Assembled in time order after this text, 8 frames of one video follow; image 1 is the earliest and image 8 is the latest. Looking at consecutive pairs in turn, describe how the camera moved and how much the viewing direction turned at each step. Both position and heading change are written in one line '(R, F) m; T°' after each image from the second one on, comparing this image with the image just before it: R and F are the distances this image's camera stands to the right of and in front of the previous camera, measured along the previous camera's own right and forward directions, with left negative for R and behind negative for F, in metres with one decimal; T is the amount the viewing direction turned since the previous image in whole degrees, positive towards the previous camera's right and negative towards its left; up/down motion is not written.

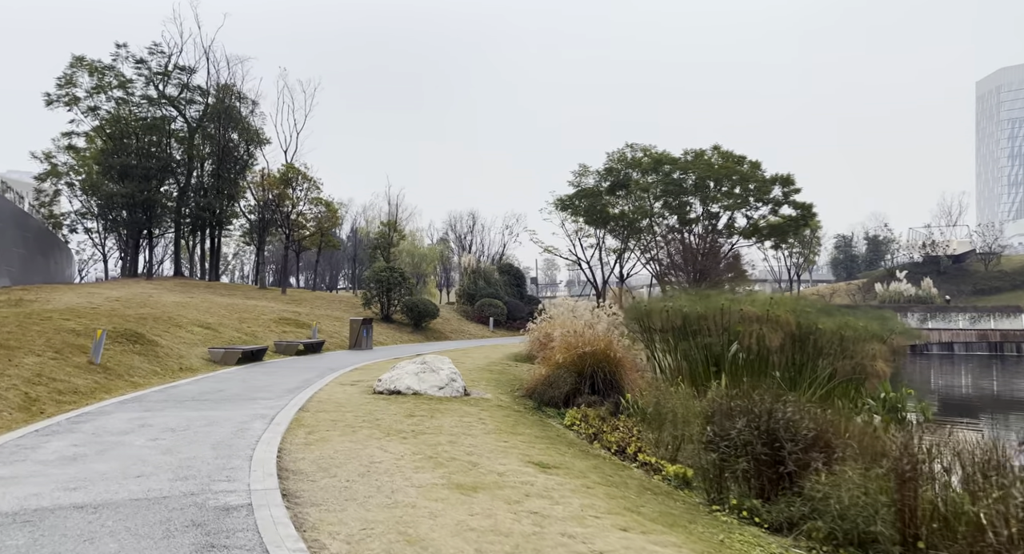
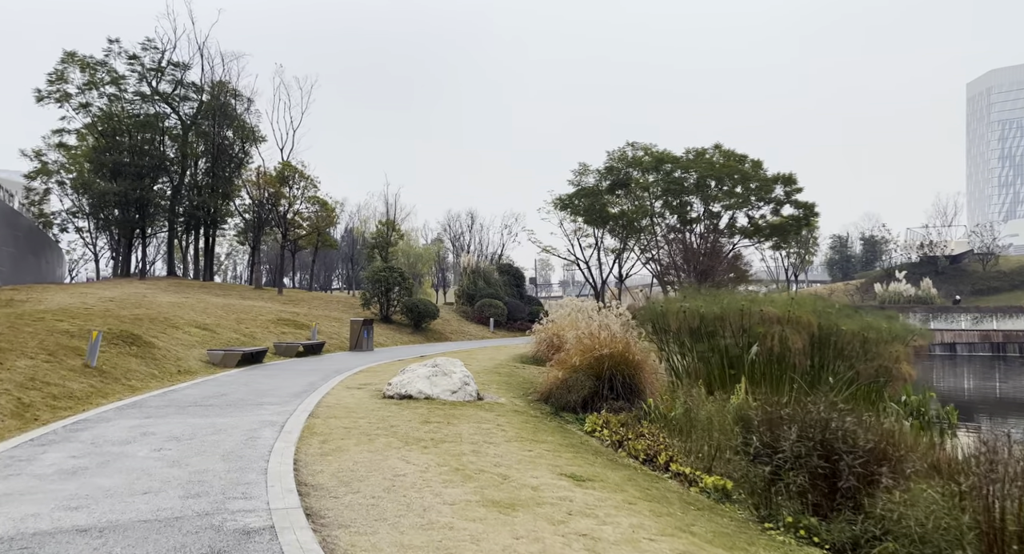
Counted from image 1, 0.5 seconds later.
(-0.3, +0.4) m; +1°
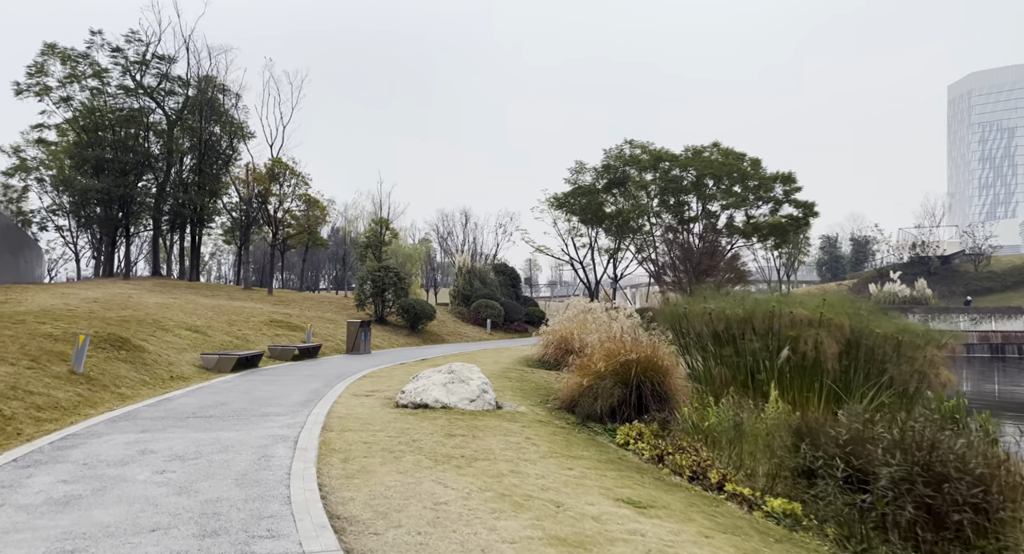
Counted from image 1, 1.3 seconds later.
(-0.5, +0.6) m; +1°
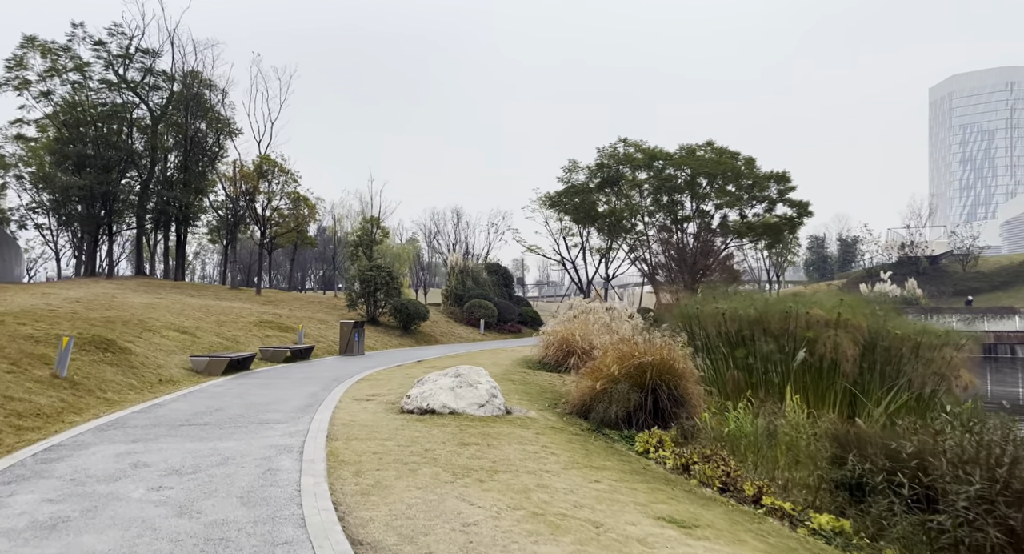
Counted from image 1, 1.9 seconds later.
(-0.3, +0.4) m; +1°
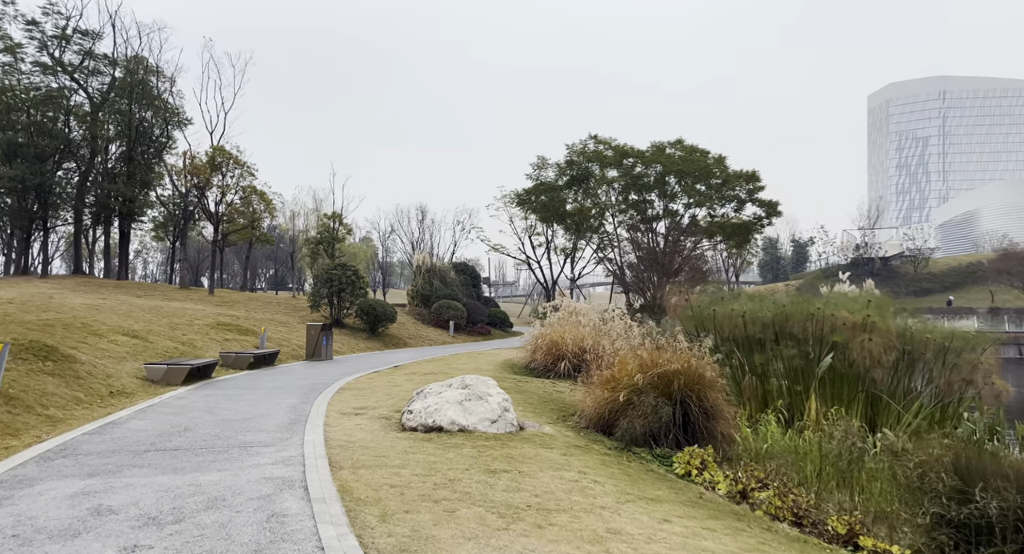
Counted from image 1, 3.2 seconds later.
(-0.7, +0.9) m; +4°
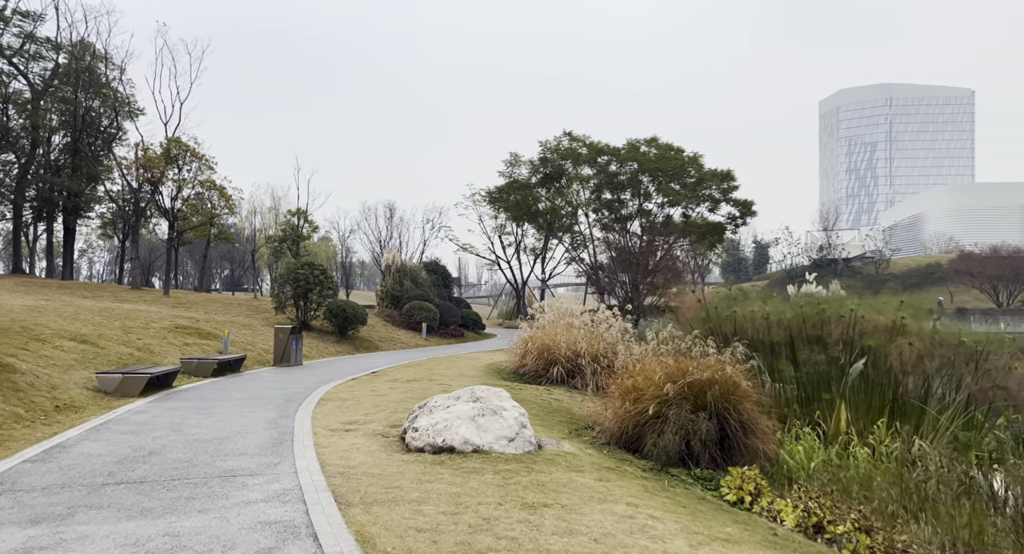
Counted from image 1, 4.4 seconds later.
(-0.6, +0.9) m; +3°
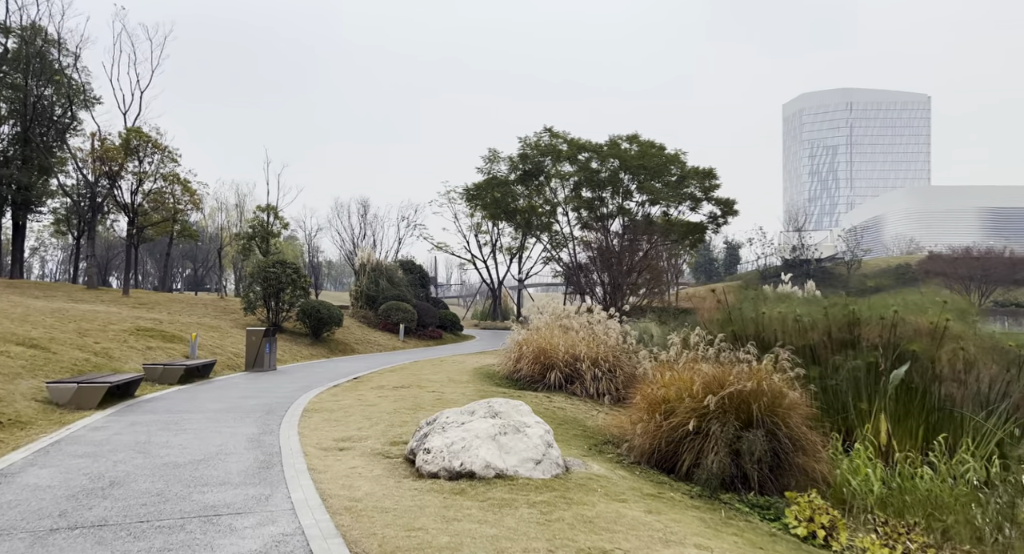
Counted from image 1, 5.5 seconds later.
(-0.5, +0.8) m; +3°
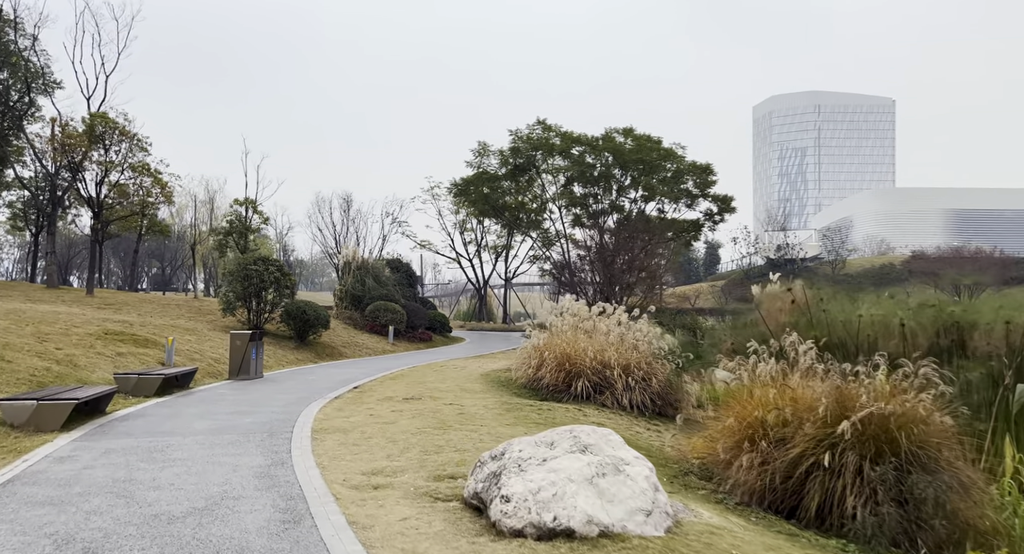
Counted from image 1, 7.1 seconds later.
(-0.8, +1.2) m; +2°
